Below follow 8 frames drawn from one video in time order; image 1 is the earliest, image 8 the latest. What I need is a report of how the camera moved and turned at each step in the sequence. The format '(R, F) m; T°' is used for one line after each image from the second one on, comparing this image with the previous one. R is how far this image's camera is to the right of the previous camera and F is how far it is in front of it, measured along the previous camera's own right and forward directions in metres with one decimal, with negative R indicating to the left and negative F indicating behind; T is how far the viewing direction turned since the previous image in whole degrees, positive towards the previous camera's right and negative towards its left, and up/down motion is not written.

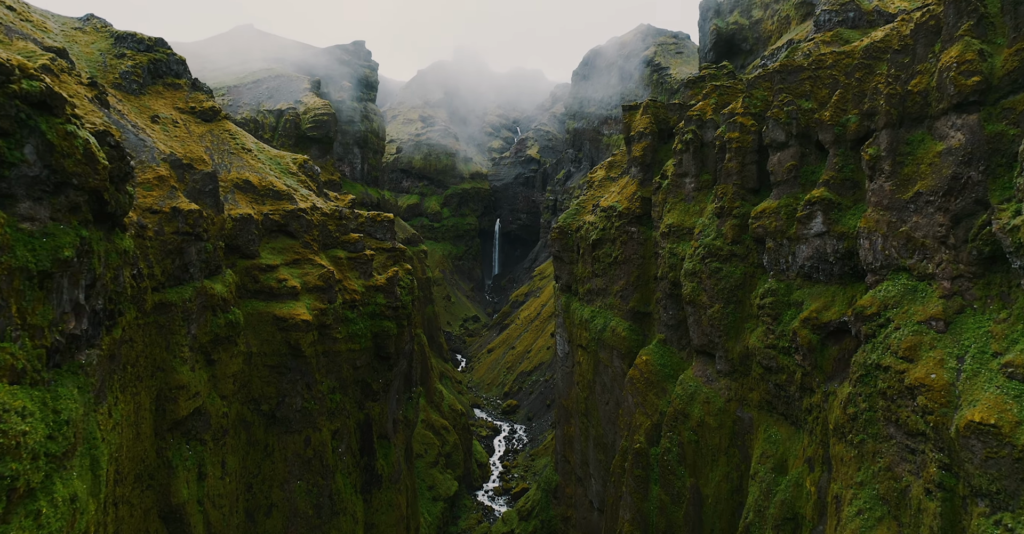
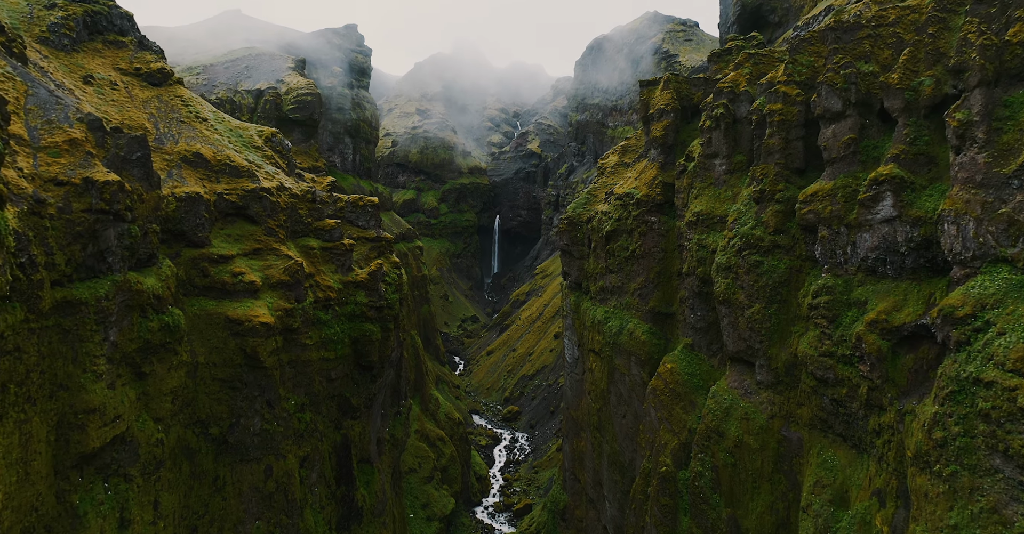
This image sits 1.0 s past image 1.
(-0.3, +5.6) m; 0°
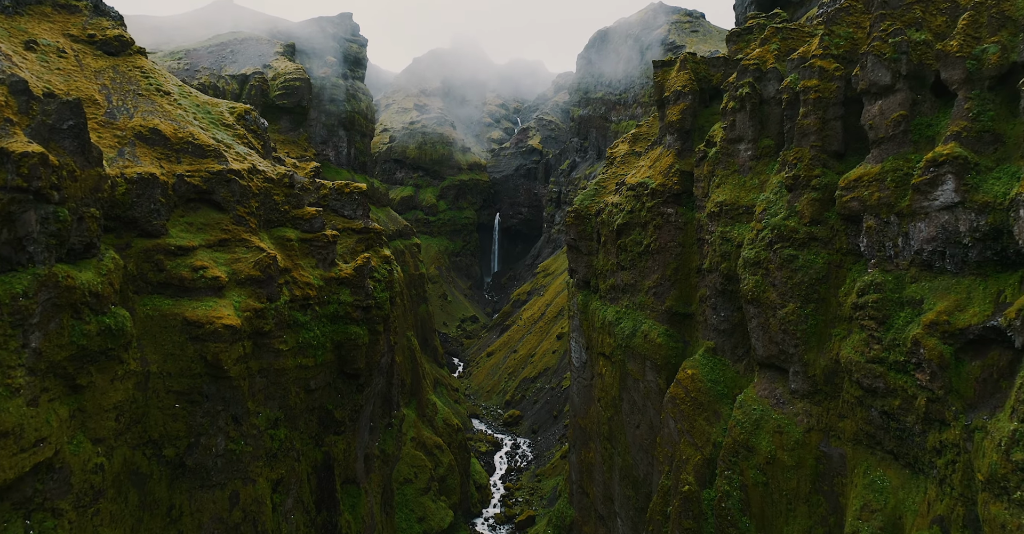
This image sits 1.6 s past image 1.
(-0.2, +3.5) m; 0°
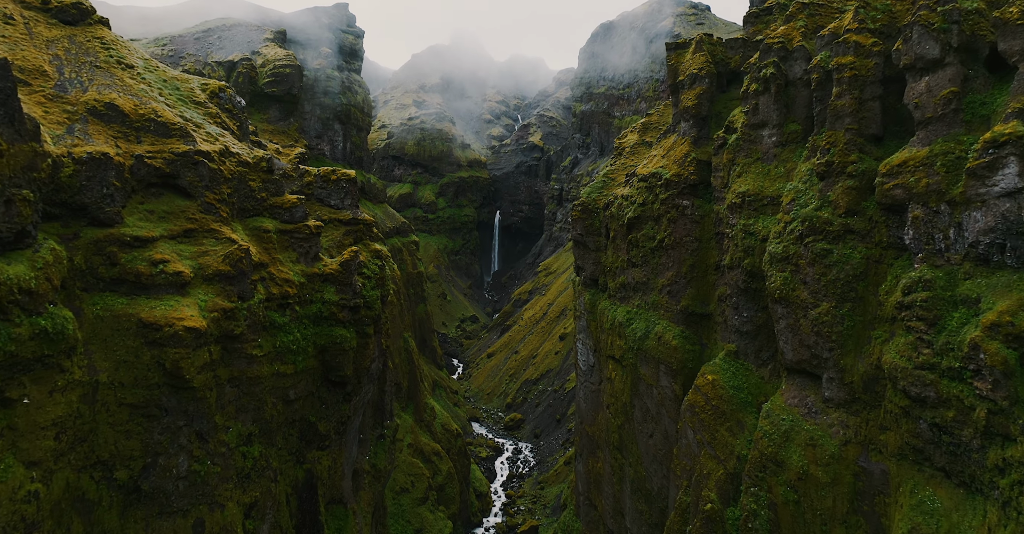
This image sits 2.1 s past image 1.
(-0.2, +2.8) m; 0°
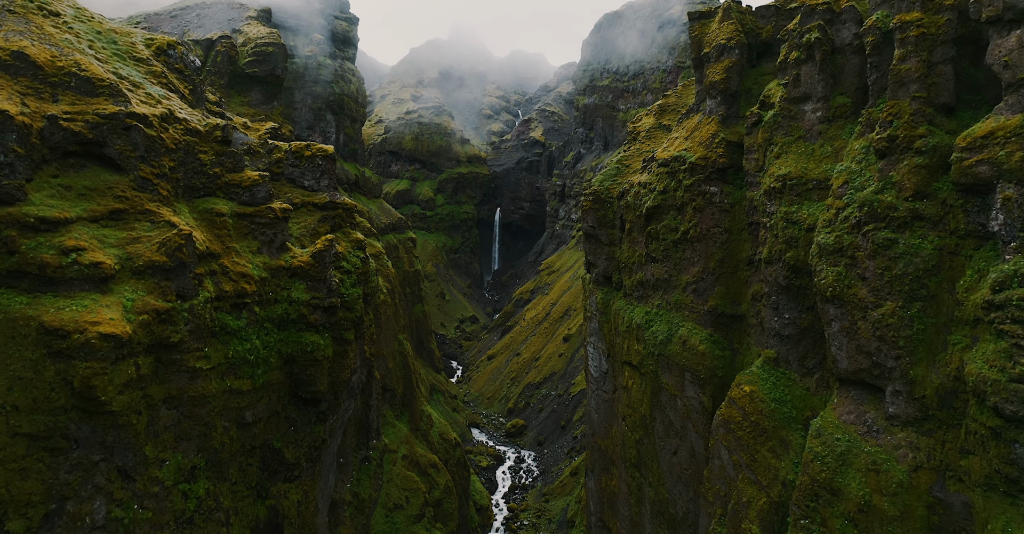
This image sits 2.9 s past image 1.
(-0.3, +4.0) m; 0°
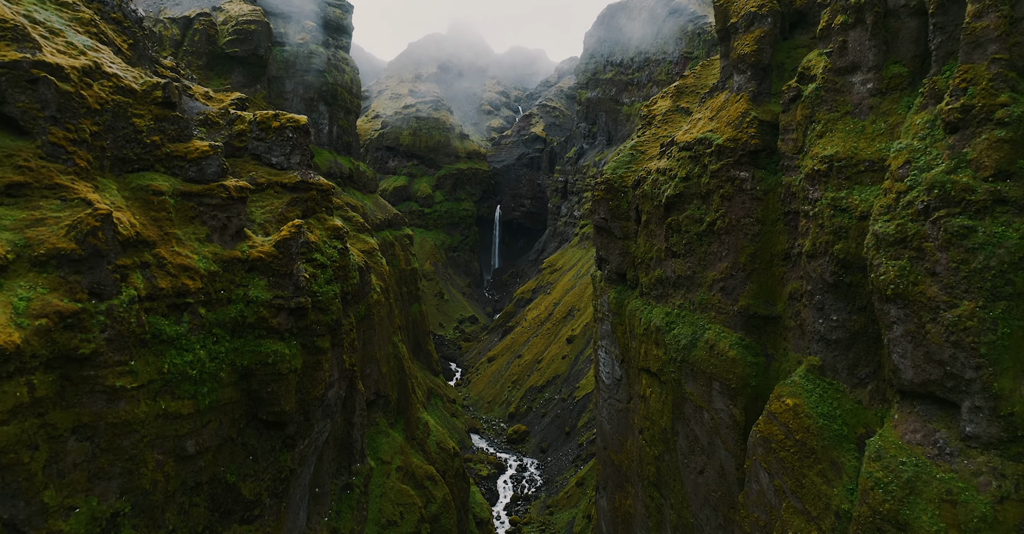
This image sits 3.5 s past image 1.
(-0.2, +3.5) m; 0°
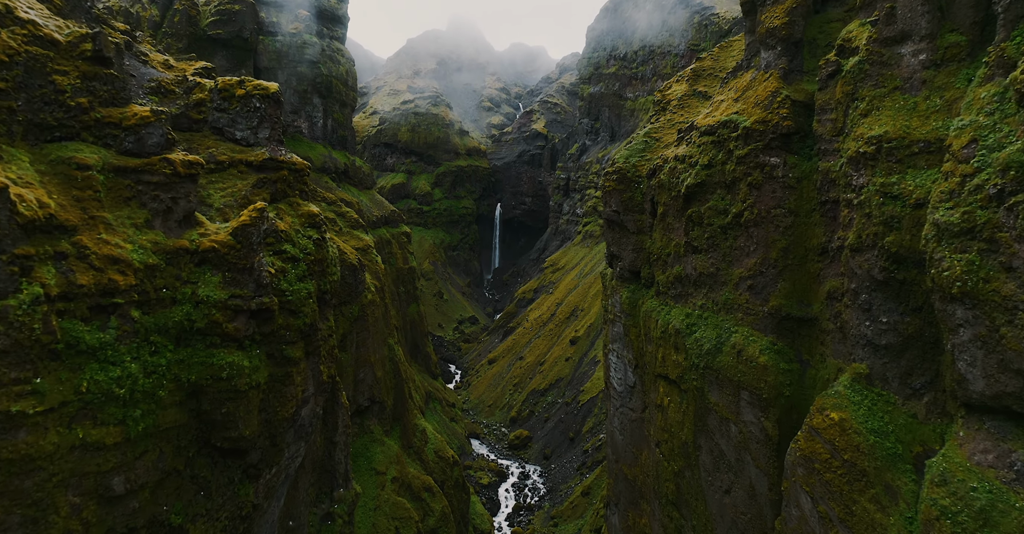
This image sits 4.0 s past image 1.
(-0.2, +2.8) m; 0°
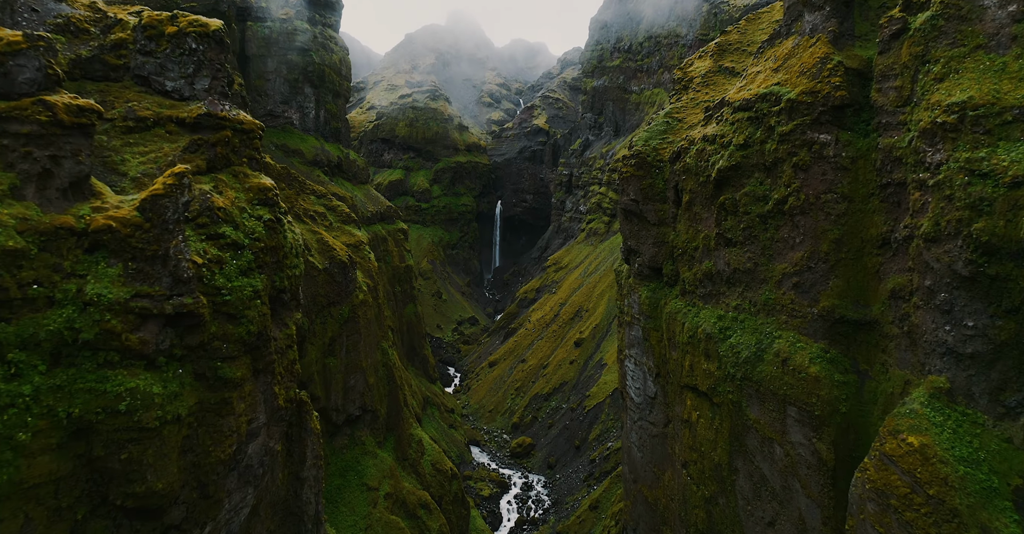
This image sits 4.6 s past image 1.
(-0.2, +3.5) m; 0°
